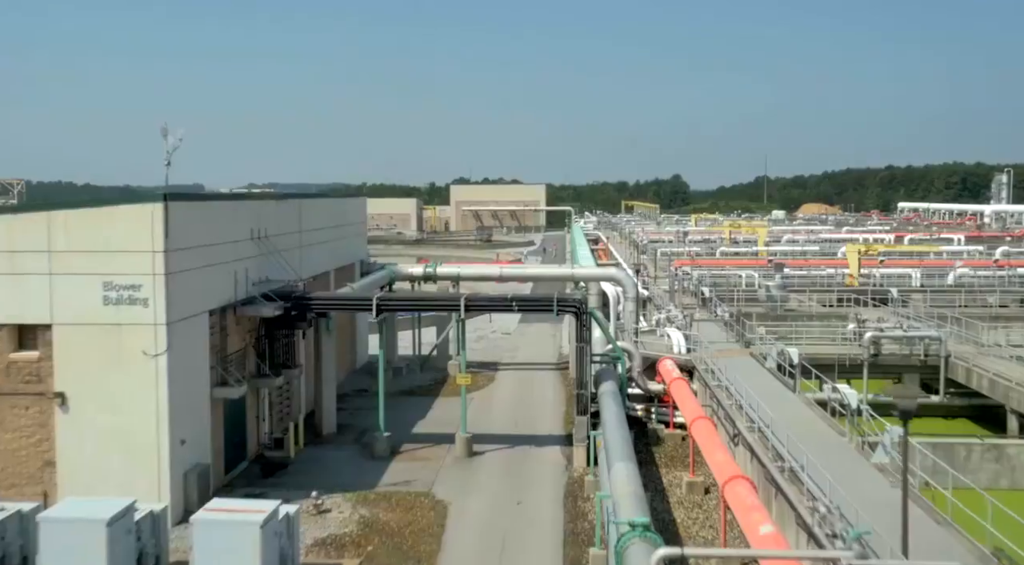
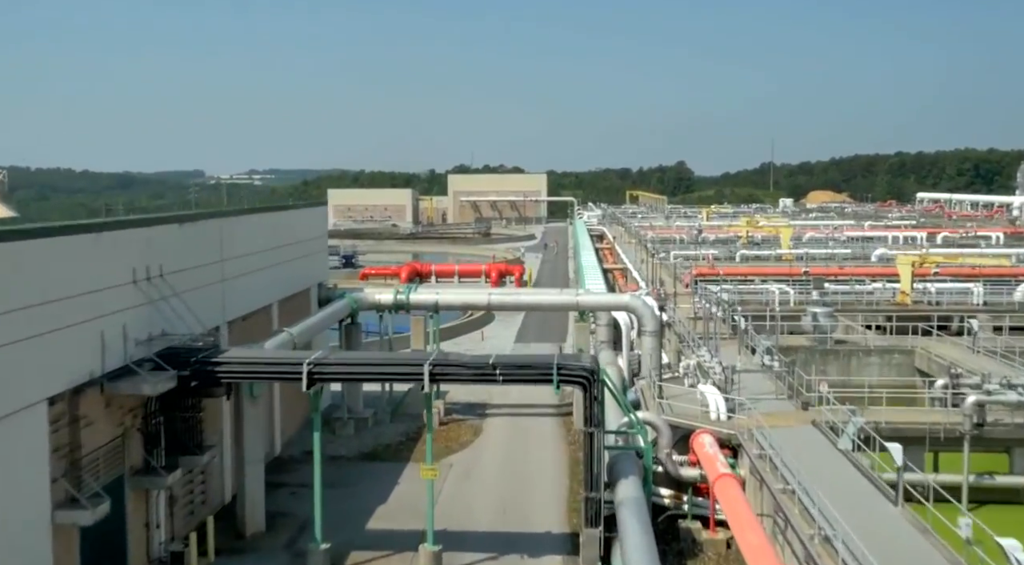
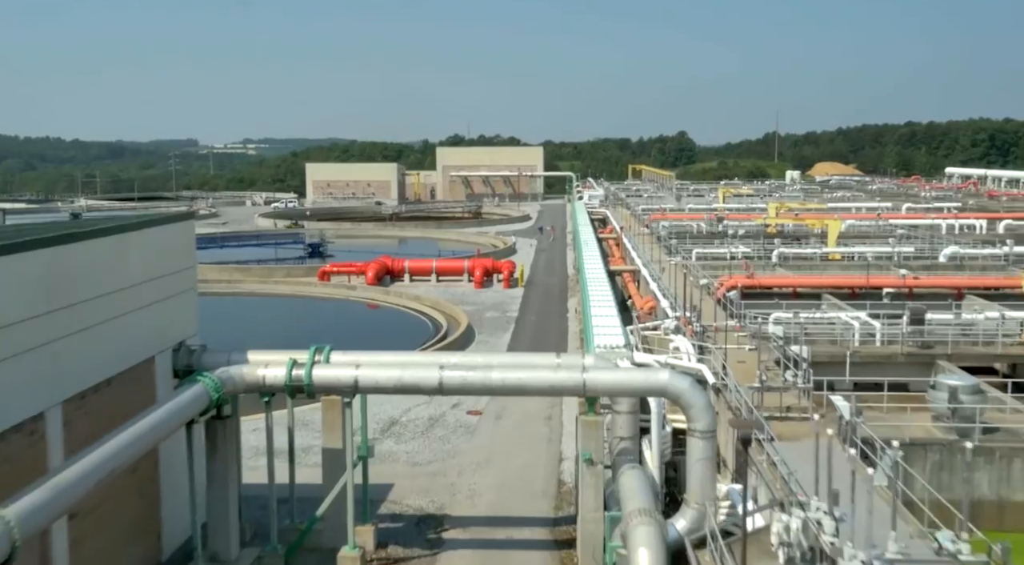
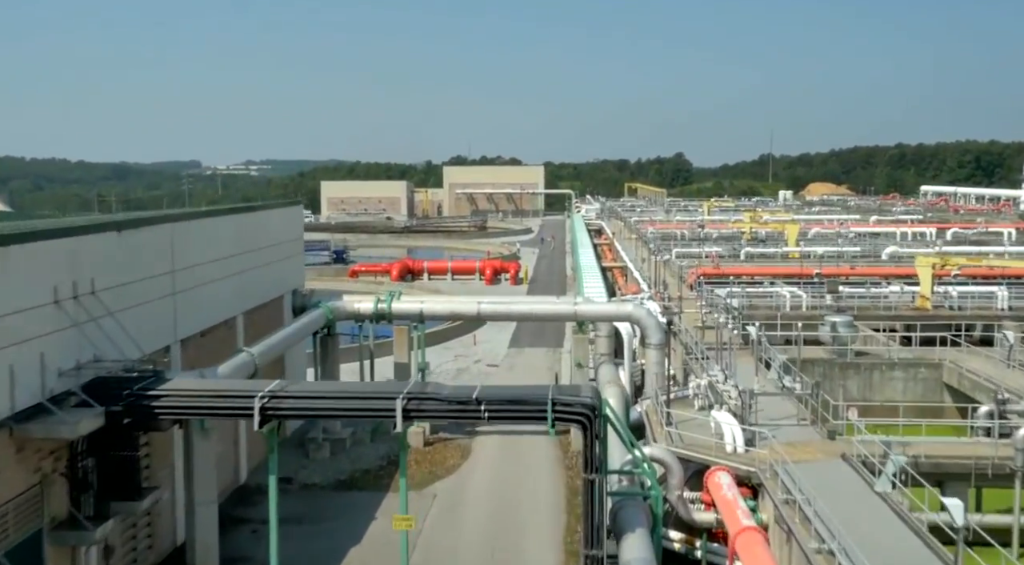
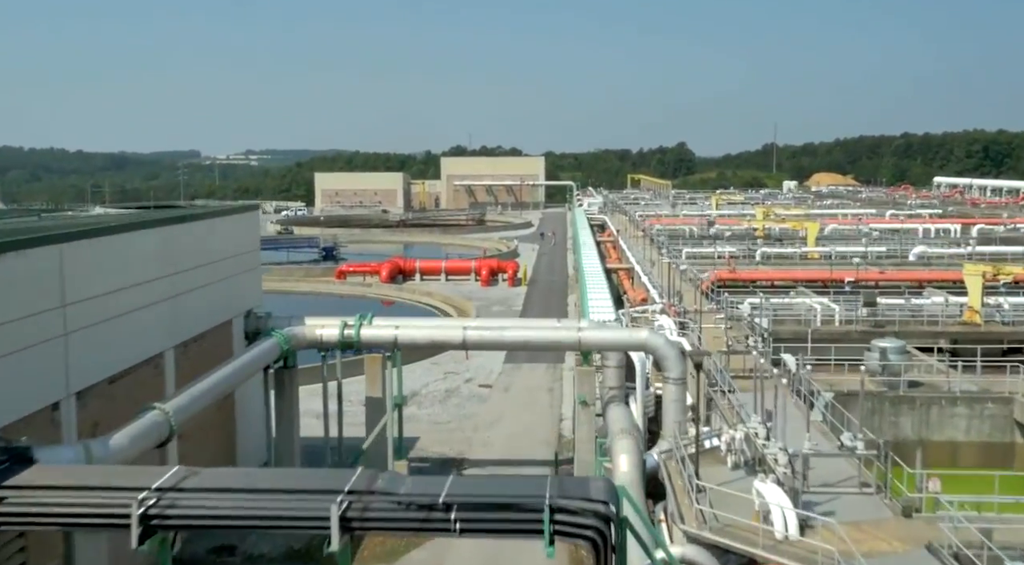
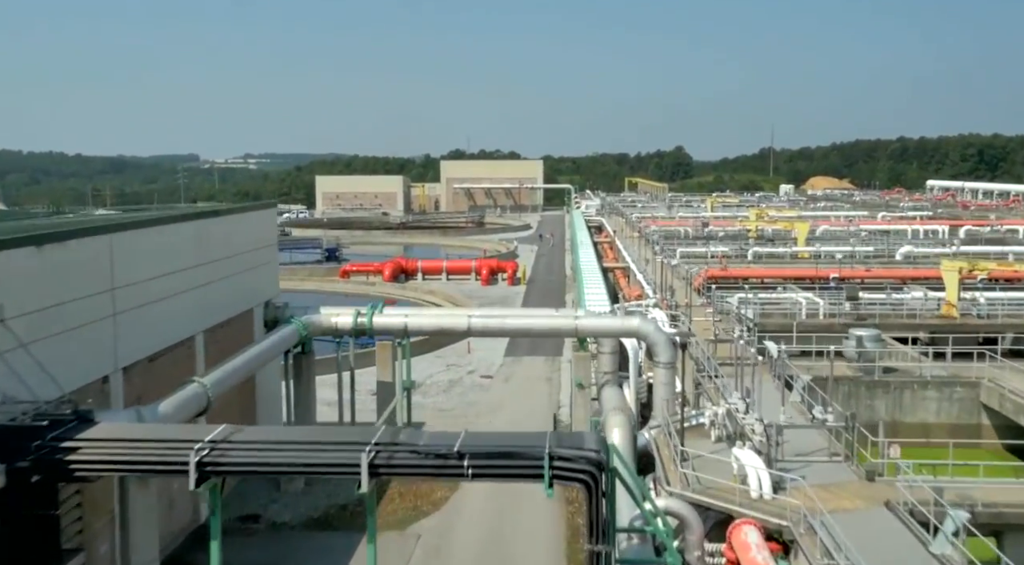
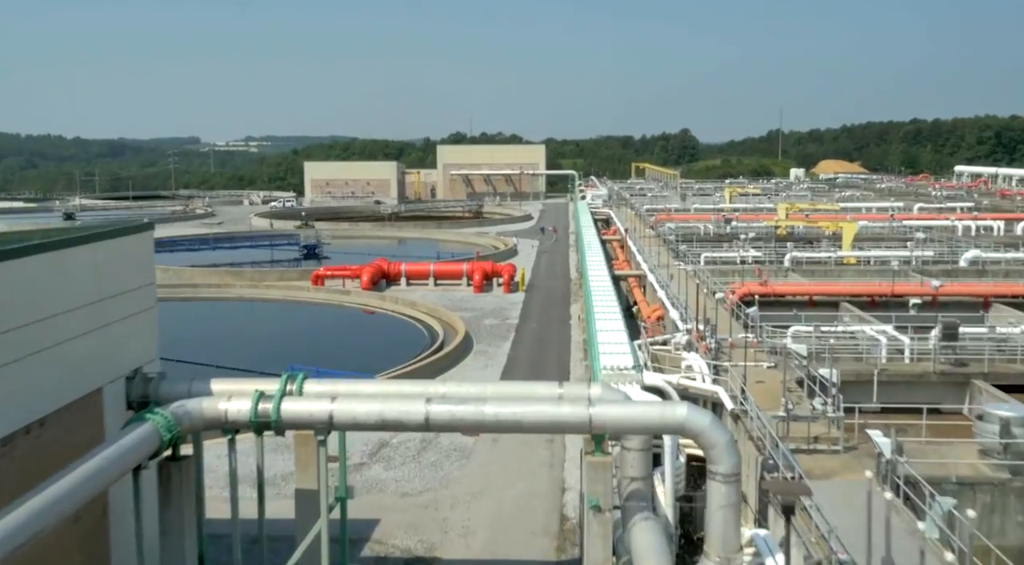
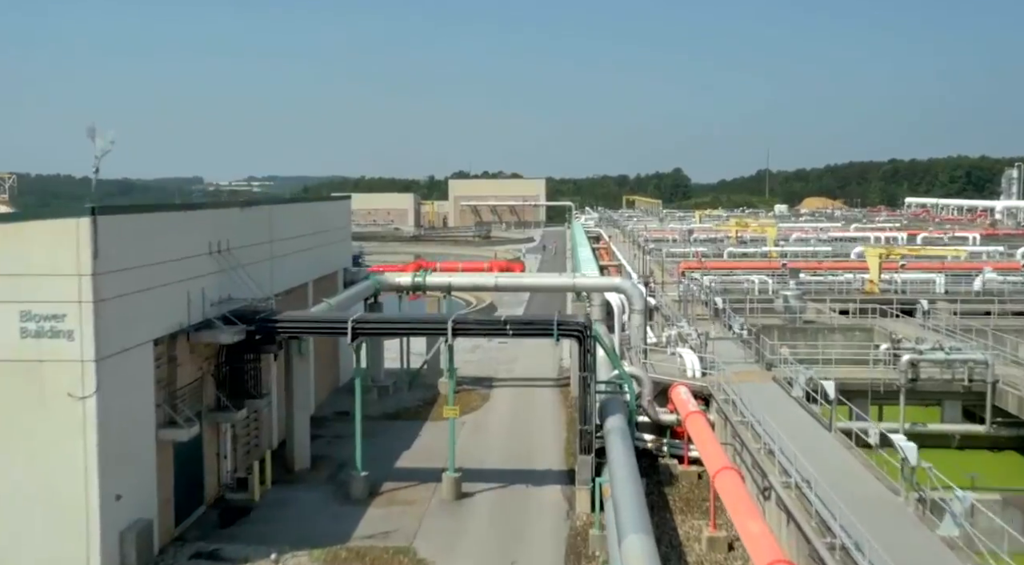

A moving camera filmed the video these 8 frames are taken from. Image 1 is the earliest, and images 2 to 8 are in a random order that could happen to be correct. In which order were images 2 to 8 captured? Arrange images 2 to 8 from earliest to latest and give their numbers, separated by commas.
8, 2, 4, 6, 5, 3, 7
